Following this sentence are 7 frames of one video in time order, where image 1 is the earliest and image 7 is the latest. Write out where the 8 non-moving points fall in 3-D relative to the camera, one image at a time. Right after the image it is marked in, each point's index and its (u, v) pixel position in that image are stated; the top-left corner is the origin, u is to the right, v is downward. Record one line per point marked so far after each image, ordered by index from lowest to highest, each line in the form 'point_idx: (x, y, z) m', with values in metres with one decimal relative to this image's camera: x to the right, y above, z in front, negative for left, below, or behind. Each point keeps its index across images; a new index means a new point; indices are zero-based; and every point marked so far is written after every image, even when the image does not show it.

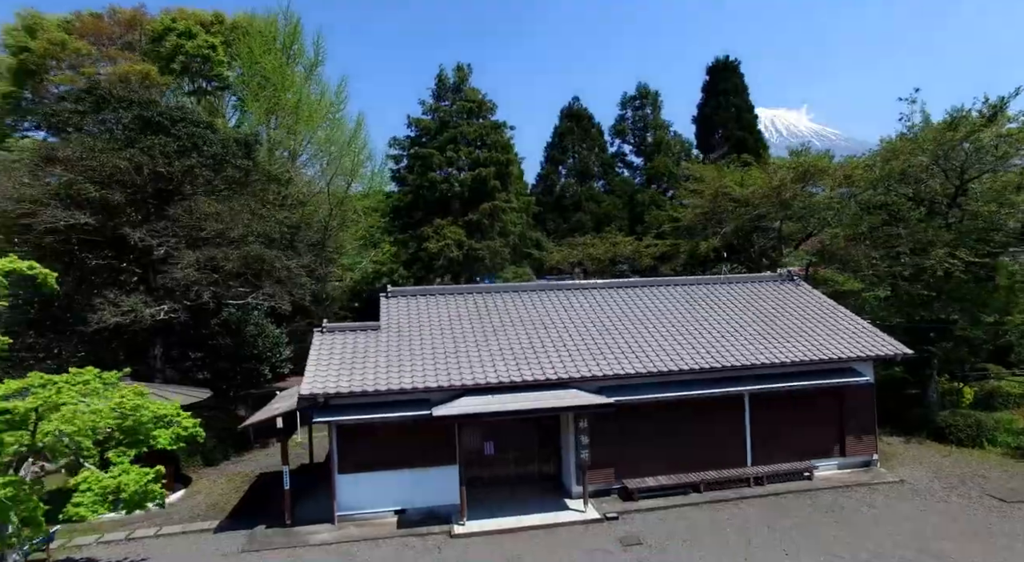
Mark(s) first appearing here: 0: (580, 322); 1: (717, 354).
0: (+1.6, -1.0, +15.8) m
1: (+4.4, -1.6, +14.6) m
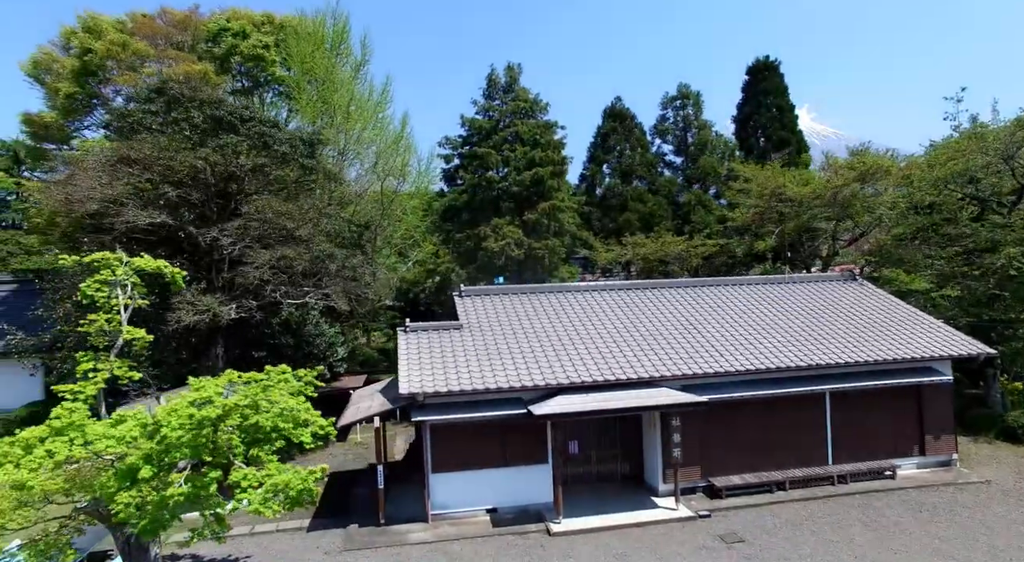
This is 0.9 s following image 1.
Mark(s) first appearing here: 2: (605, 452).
0: (+3.4, -0.9, +15.8) m
1: (+6.2, -1.5, +14.6) m
2: (+2.1, -3.7, +14.7) m
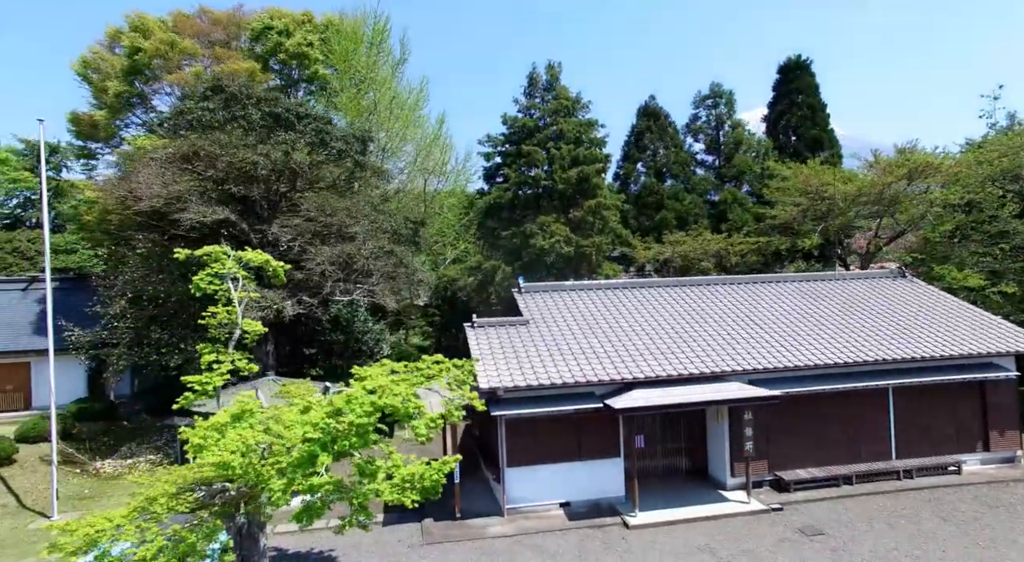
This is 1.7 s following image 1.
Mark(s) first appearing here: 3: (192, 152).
0: (+4.8, -0.9, +15.9) m
1: (+7.7, -1.5, +14.7) m
2: (+3.5, -3.6, +14.8) m
3: (-8.1, +3.3, +17.0) m
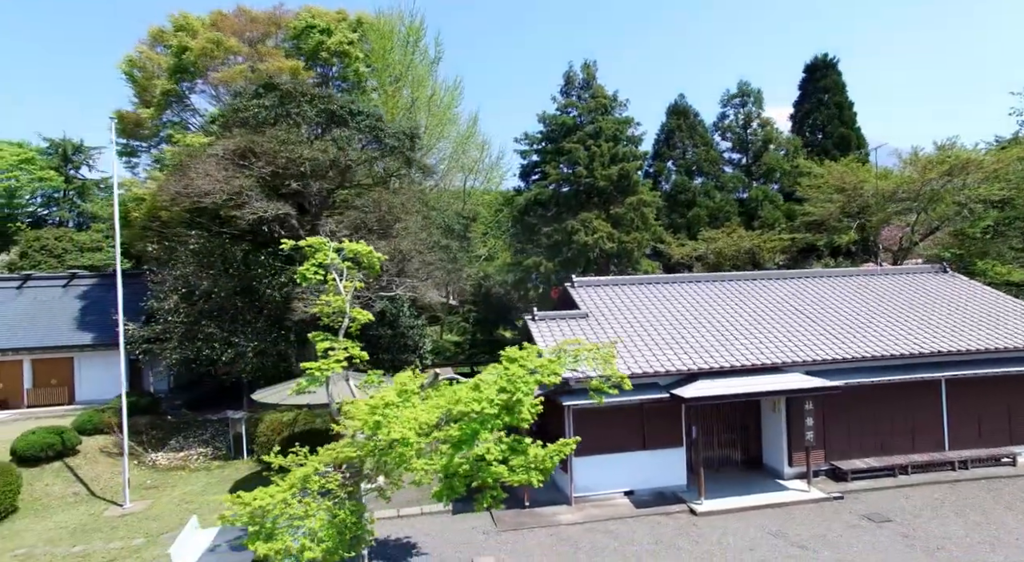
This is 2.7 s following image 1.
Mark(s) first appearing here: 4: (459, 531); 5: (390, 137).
0: (+6.1, -0.7, +16.1) m
1: (+9.0, -1.3, +15.0) m
2: (+4.8, -3.5, +15.1) m
3: (-6.8, +3.4, +17.3) m
4: (-1.0, -4.5, +12.1) m
5: (-3.4, +4.0, +18.6) m
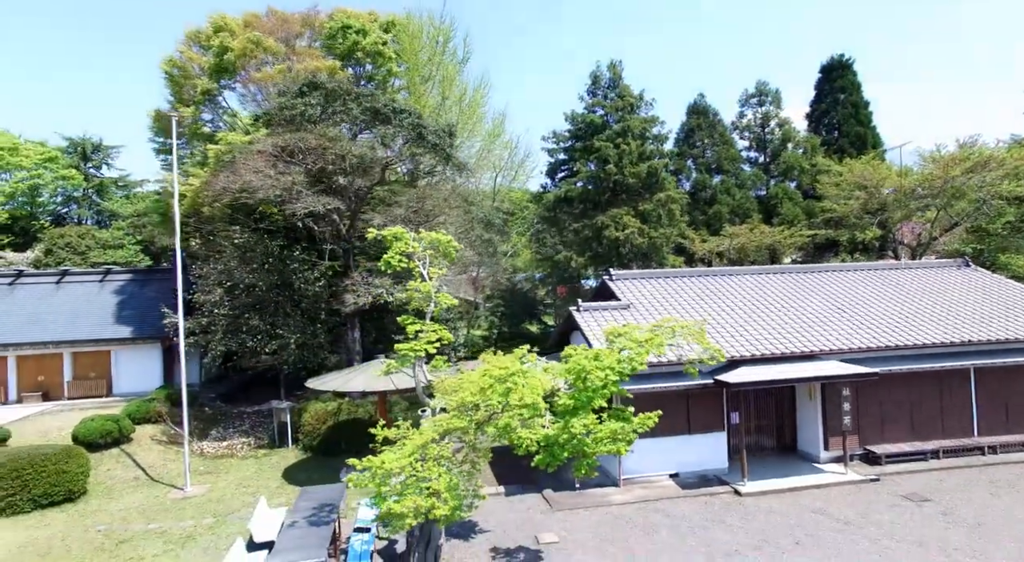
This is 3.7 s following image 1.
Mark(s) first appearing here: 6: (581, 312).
0: (+7.2, -0.5, +16.7) m
1: (+10.0, -1.1, +15.6) m
2: (+5.8, -3.3, +15.7) m
3: (-5.7, +3.6, +17.8) m
4: (+0.1, -4.3, +12.7) m
5: (-2.4, +4.1, +19.2) m
6: (+1.6, -0.7, +15.3) m
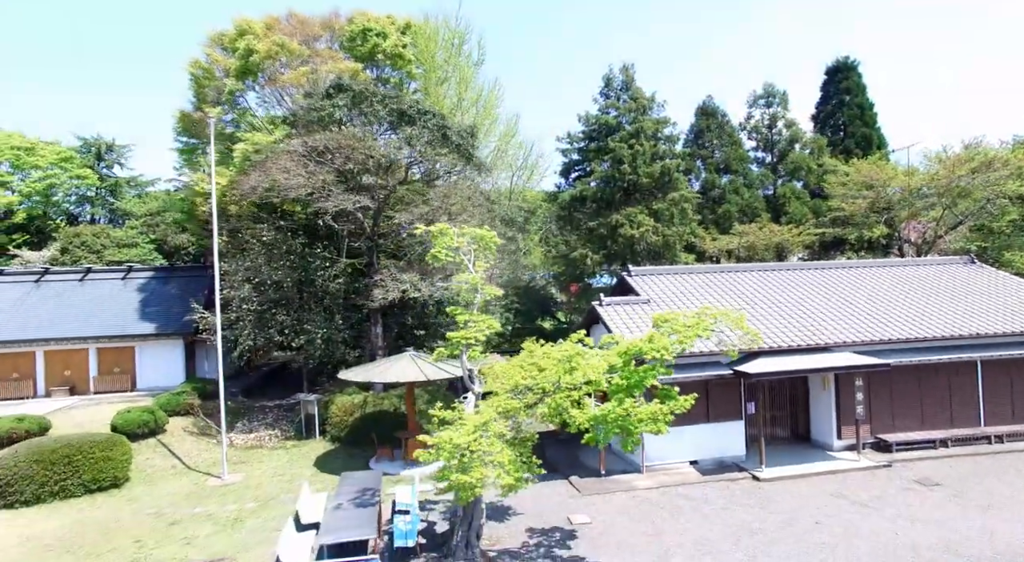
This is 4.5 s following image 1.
0: (+7.7, -0.4, +17.3) m
1: (+10.6, -1.0, +16.2) m
2: (+6.4, -3.2, +16.3) m
3: (-5.1, +3.7, +18.4) m
4: (+0.7, -4.2, +13.3) m
5: (-1.8, +4.2, +19.8) m
6: (+2.2, -0.6, +16.0) m
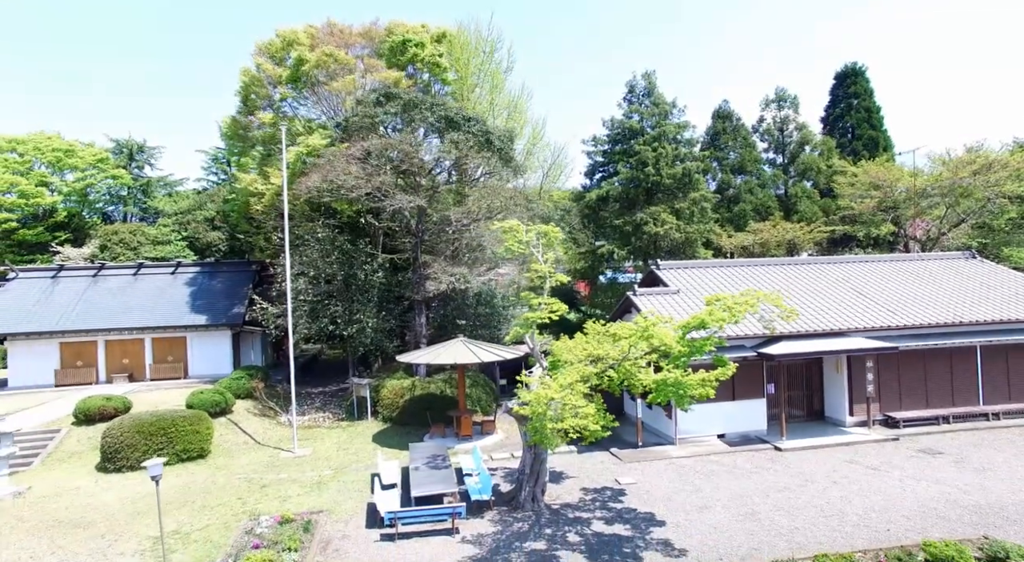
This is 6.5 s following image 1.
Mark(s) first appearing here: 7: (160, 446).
0: (+8.9, -0.2, +19.0) m
1: (+11.7, -0.8, +17.8) m
2: (+7.6, -3.0, +17.9) m
3: (-4.0, +3.9, +20.1) m
4: (+1.8, -4.0, +15.0) m
5: (-0.6, +4.5, +21.5) m
6: (+3.3, -0.4, +17.6) m
7: (-8.1, -3.8, +15.5) m
